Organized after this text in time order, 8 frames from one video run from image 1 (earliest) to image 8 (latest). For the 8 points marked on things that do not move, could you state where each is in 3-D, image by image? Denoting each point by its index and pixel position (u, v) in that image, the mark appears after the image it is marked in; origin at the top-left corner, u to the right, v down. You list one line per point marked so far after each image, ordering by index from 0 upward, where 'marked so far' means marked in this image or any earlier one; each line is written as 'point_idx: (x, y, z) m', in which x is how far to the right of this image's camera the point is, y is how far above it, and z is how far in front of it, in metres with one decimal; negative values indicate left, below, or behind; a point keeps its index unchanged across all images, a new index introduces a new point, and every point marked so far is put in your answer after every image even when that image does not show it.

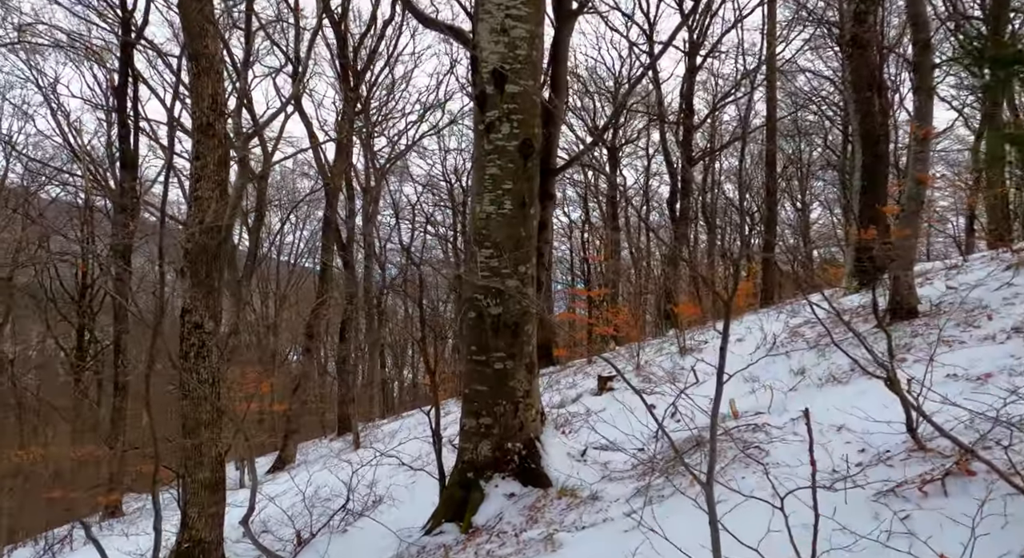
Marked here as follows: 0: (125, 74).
0: (-6.0, +3.1, +15.8) m
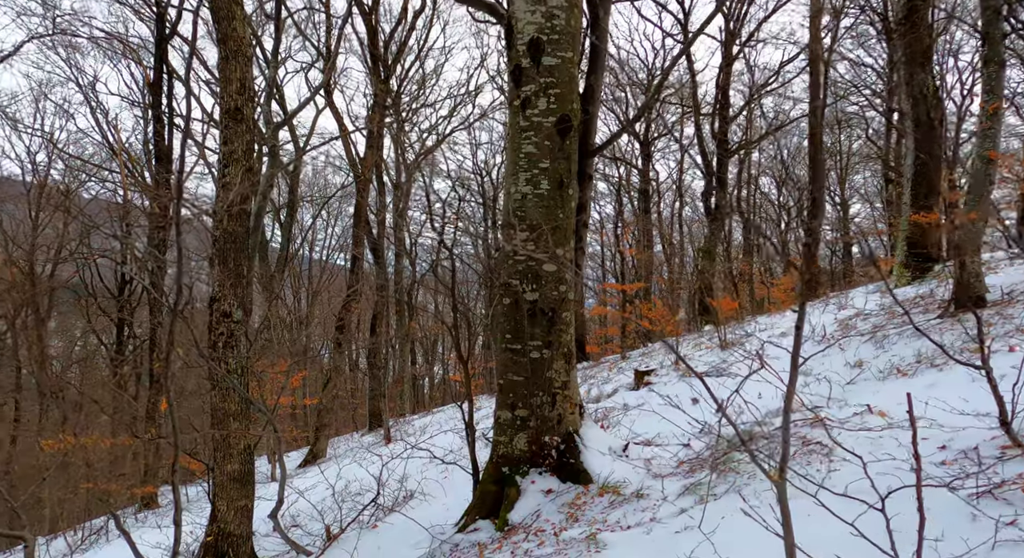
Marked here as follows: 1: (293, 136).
0: (-5.5, +3.2, +15.7) m
1: (-3.7, +2.4, +17.3) m
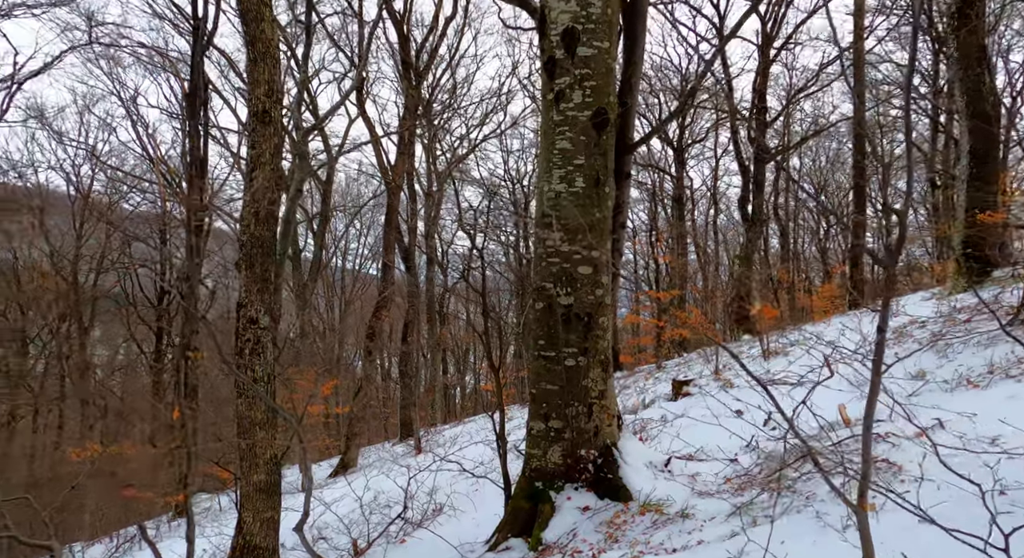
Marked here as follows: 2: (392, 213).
0: (-5.0, +3.1, +15.7) m
1: (-3.2, +2.2, +17.2) m
2: (-2.0, +1.1, +16.6) m
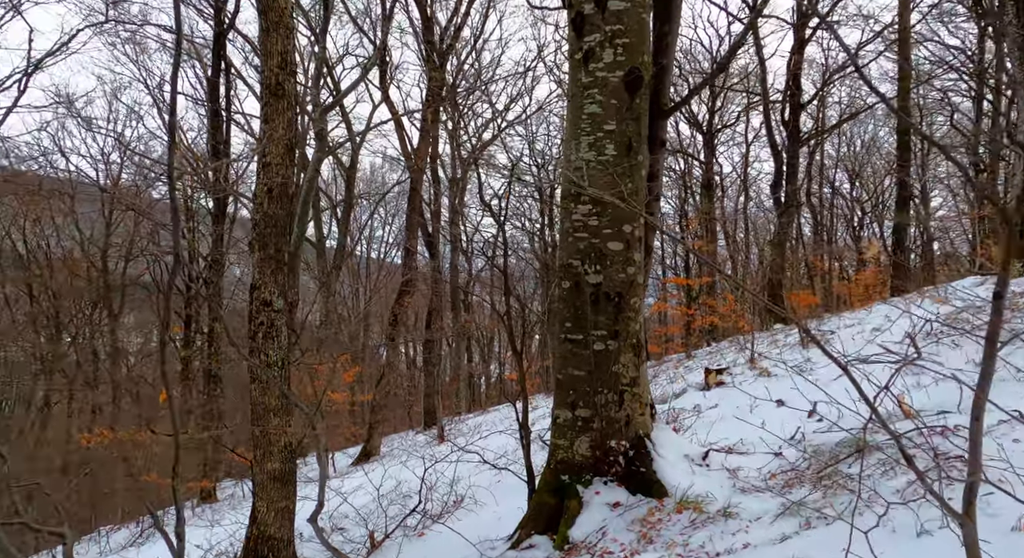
0: (-4.5, +3.3, +15.4) m
1: (-2.7, +2.5, +16.9) m
2: (-1.6, +1.3, +16.3) m
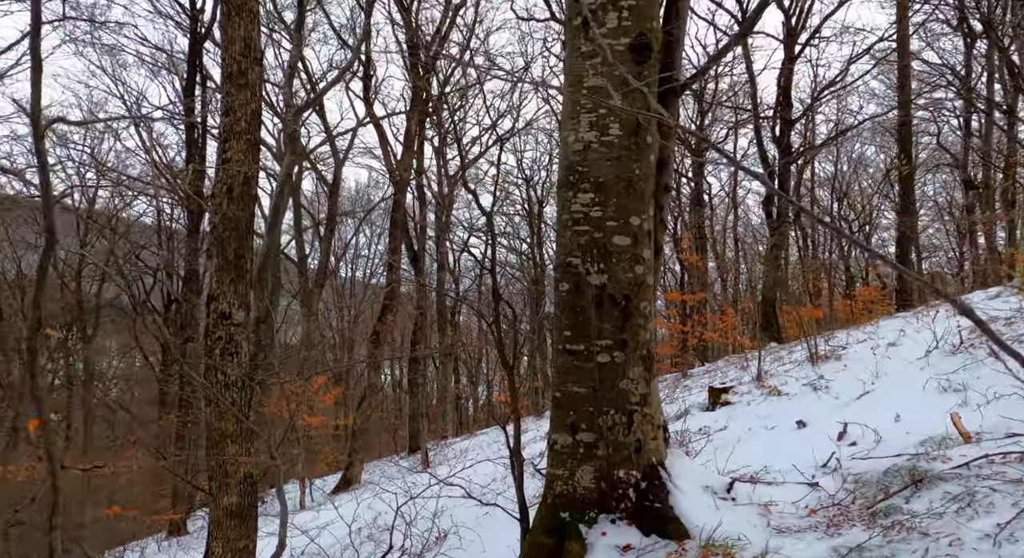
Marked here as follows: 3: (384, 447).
0: (-4.7, +3.1, +14.8) m
1: (-2.9, +2.2, +16.3) m
2: (-1.8, +1.0, +15.7) m
3: (-2.5, -3.2, +19.2) m
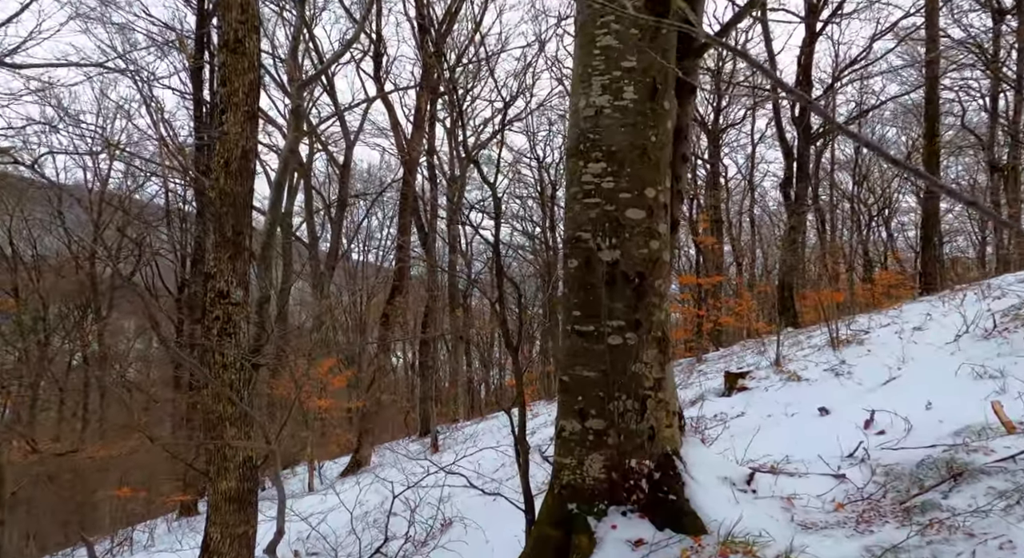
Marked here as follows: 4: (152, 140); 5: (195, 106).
0: (-4.6, +3.3, +14.6) m
1: (-2.7, +2.5, +16.1) m
2: (-1.6, +1.3, +15.5) m
3: (-2.2, -2.8, +19.0) m
4: (-3.8, +1.5, +10.7) m
5: (-4.6, +2.5, +14.6) m
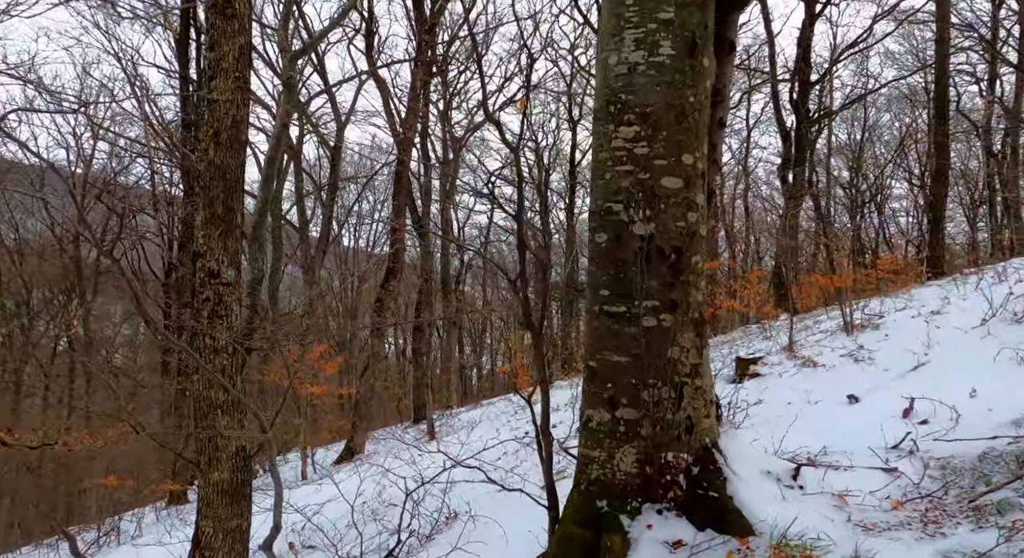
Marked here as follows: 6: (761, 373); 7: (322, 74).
0: (-4.6, +3.6, +14.2) m
1: (-2.8, +2.7, +15.7) m
2: (-1.6, +1.5, +15.2) m
3: (-2.4, -2.5, +18.8) m
4: (-3.8, +1.7, +10.4) m
5: (-4.6, +2.8, +14.2) m
6: (+2.3, -0.9, +9.6) m
7: (-2.9, +3.2, +15.7) m
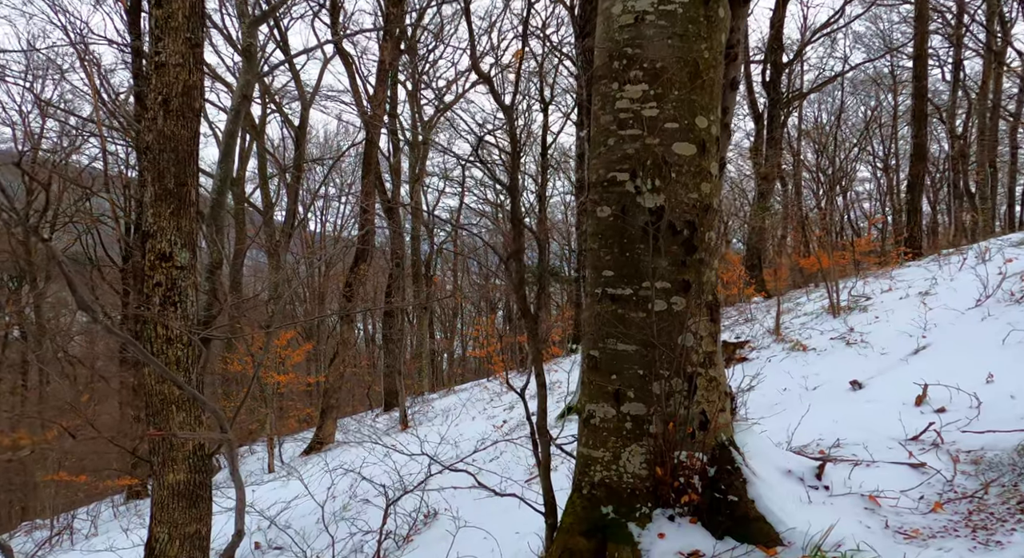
0: (-5.0, +3.8, +13.7) m
1: (-3.3, +2.9, +15.3) m
2: (-2.1, +1.8, +14.8) m
3: (-2.9, -2.3, +18.4) m
4: (-4.1, +1.8, +9.9) m
5: (-5.1, +2.9, +13.7) m
6: (+2.1, -0.7, +9.4) m
7: (-3.4, +3.4, +15.2) m
